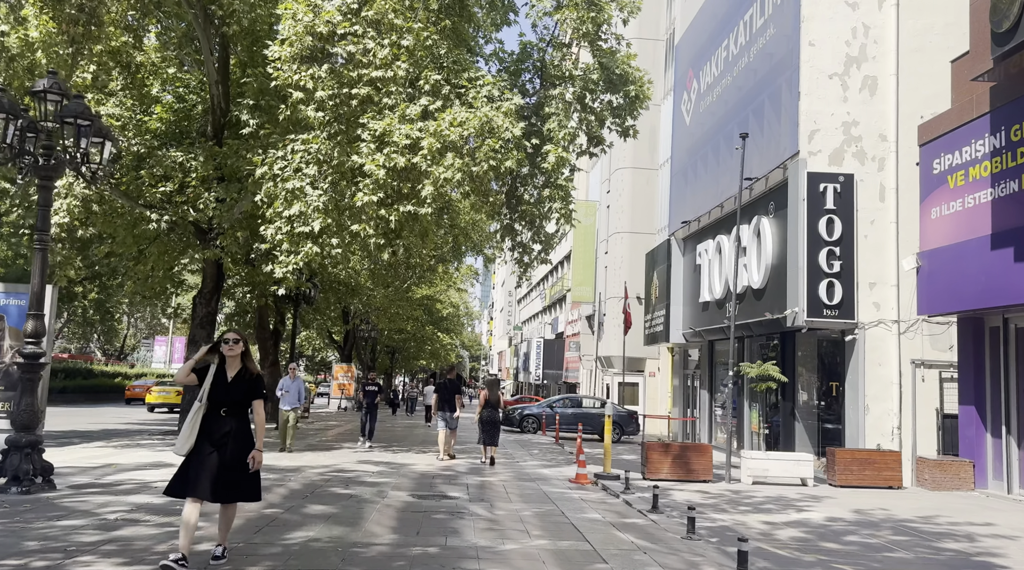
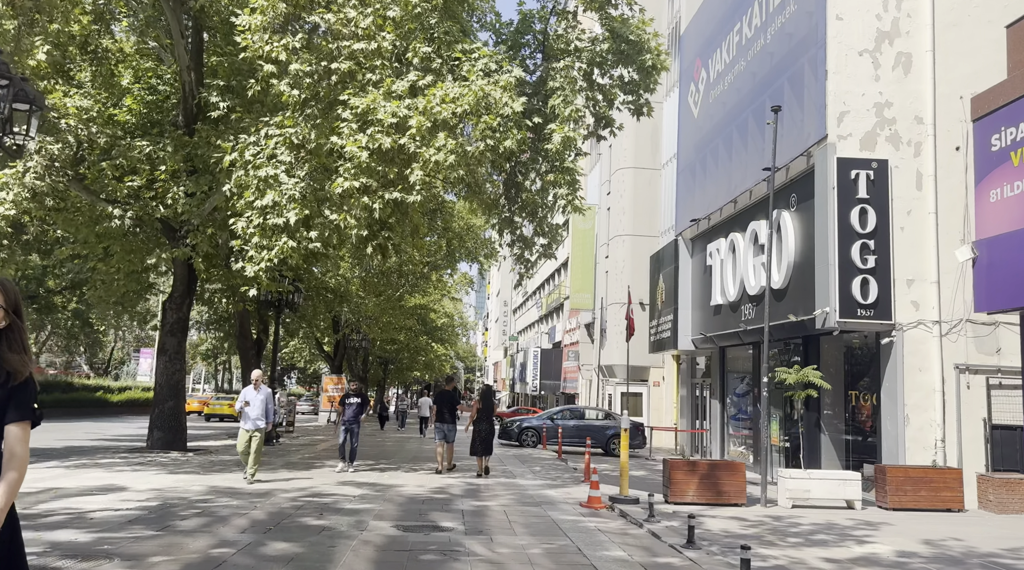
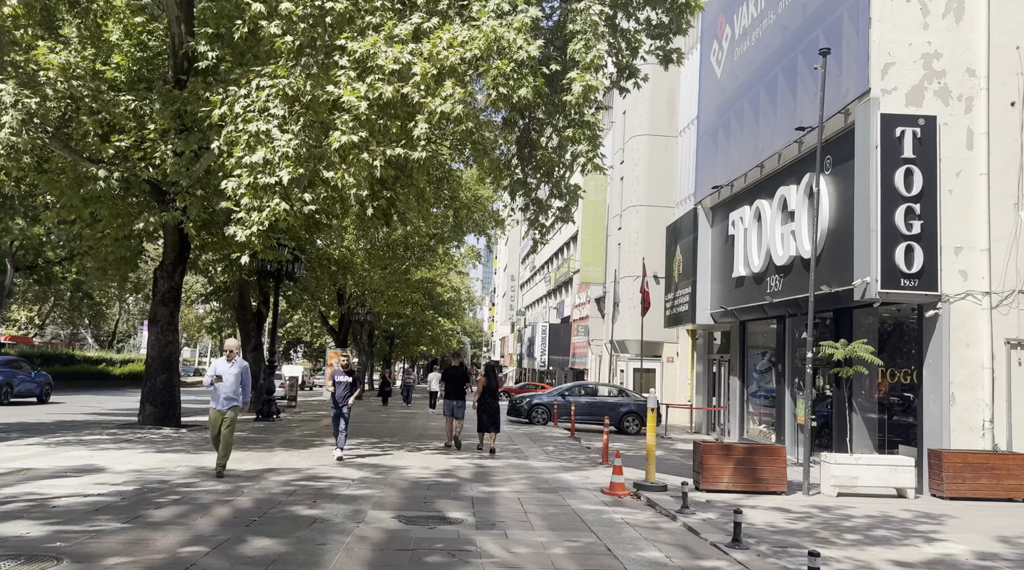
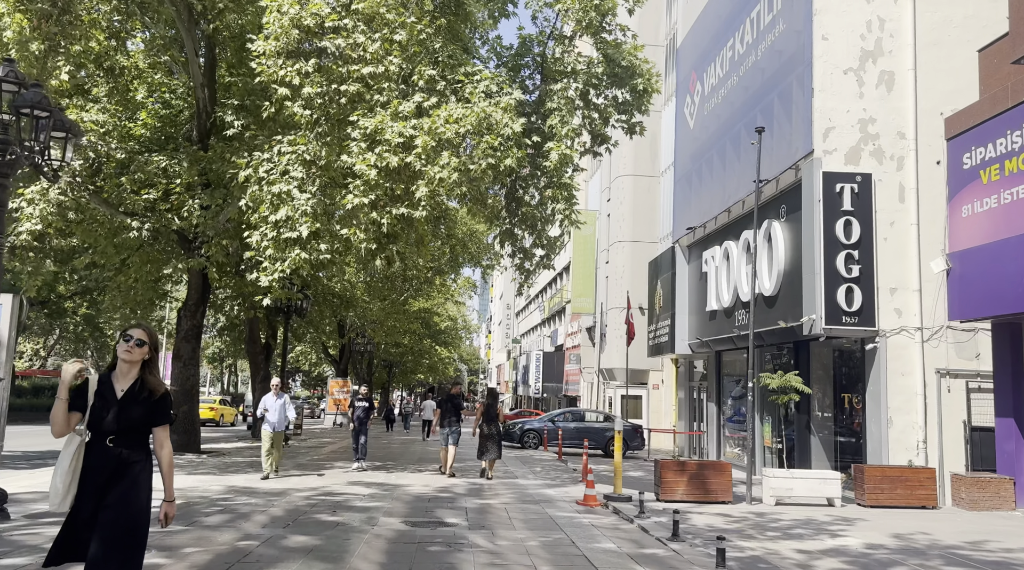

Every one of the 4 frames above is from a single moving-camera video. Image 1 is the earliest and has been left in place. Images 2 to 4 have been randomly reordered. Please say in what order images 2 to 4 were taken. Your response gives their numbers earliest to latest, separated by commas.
4, 2, 3
